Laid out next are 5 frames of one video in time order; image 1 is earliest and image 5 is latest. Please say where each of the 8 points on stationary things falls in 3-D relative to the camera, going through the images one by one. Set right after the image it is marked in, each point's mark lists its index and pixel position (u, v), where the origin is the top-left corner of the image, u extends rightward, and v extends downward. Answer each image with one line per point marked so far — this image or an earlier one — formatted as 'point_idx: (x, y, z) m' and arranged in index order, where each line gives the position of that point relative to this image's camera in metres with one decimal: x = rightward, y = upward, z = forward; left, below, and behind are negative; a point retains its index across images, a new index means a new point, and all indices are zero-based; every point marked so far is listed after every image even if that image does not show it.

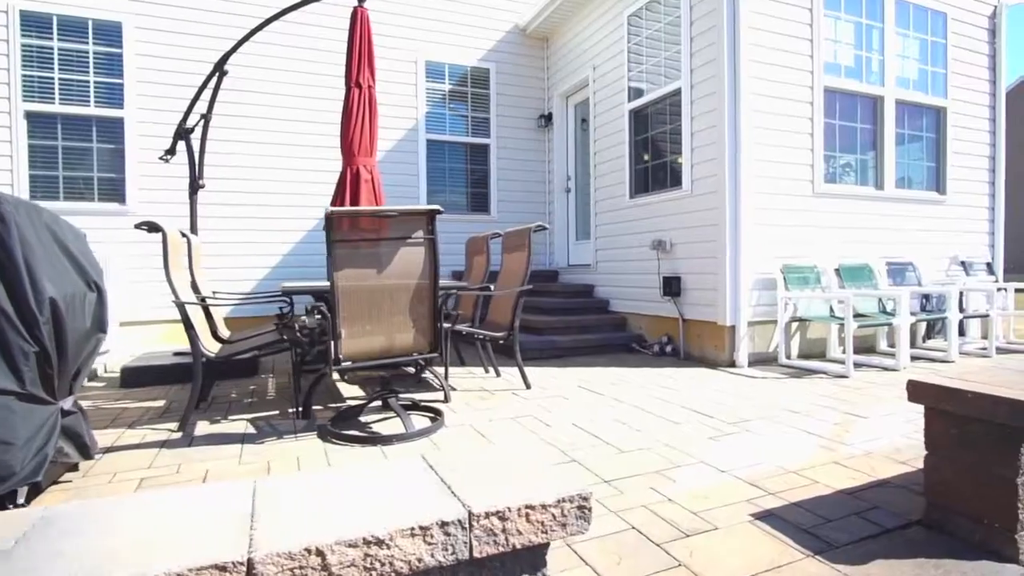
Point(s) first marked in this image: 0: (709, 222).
0: (+1.6, +0.5, +4.8) m
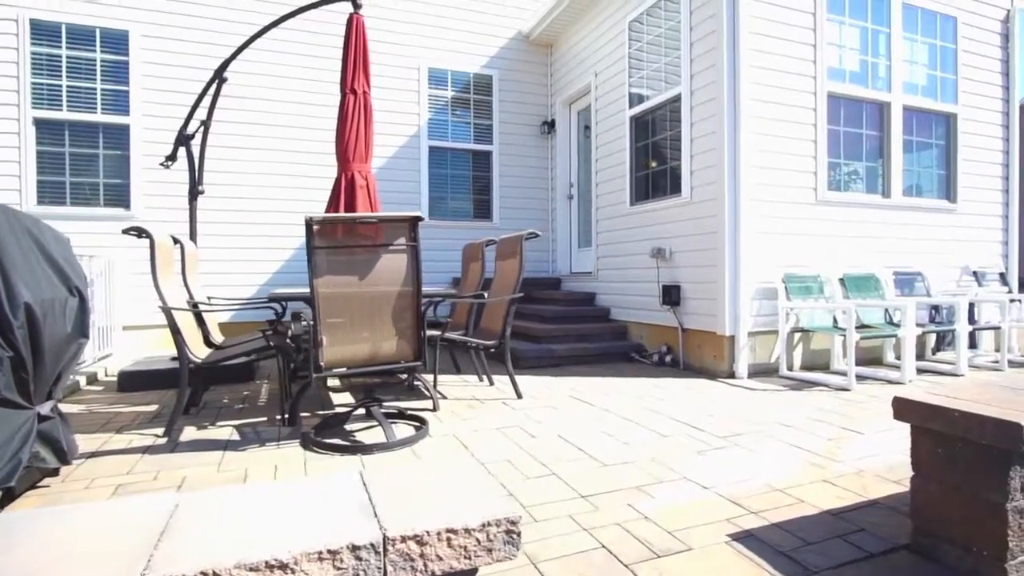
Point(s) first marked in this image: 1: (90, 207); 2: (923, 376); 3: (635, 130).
0: (+1.6, +0.5, +4.8) m
1: (-4.1, +0.8, +5.8) m
2: (+3.2, -0.7, +4.6) m
3: (+1.2, +1.5, +5.7) m
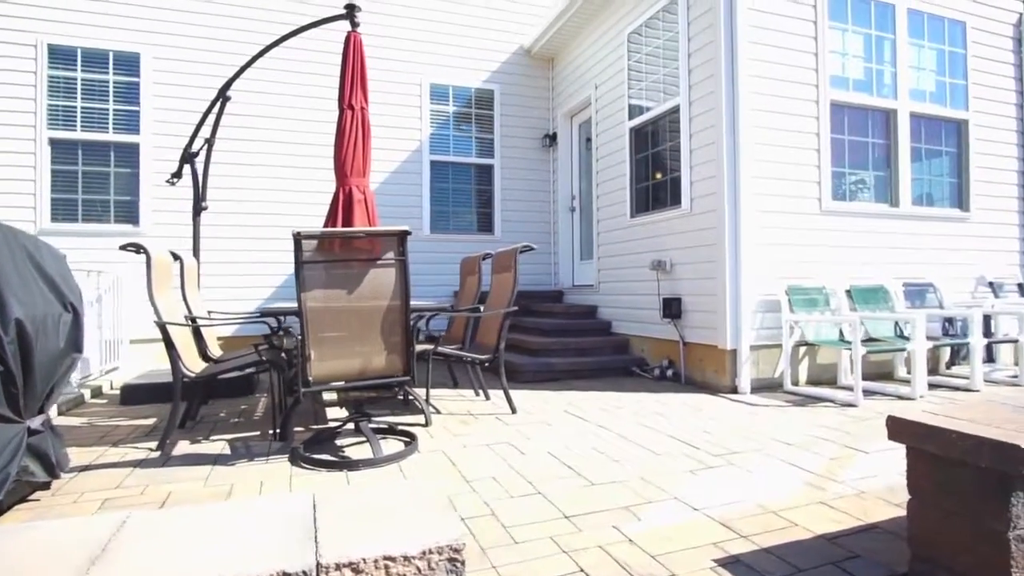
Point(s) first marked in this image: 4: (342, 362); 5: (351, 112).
0: (+1.6, +0.4, +4.7) m
1: (-4.1, +0.6, +5.9) m
2: (+3.2, -0.8, +4.5) m
3: (+1.2, +1.4, +5.7) m
4: (-0.8, -0.4, +2.9) m
5: (-1.2, +1.3, +4.4) m
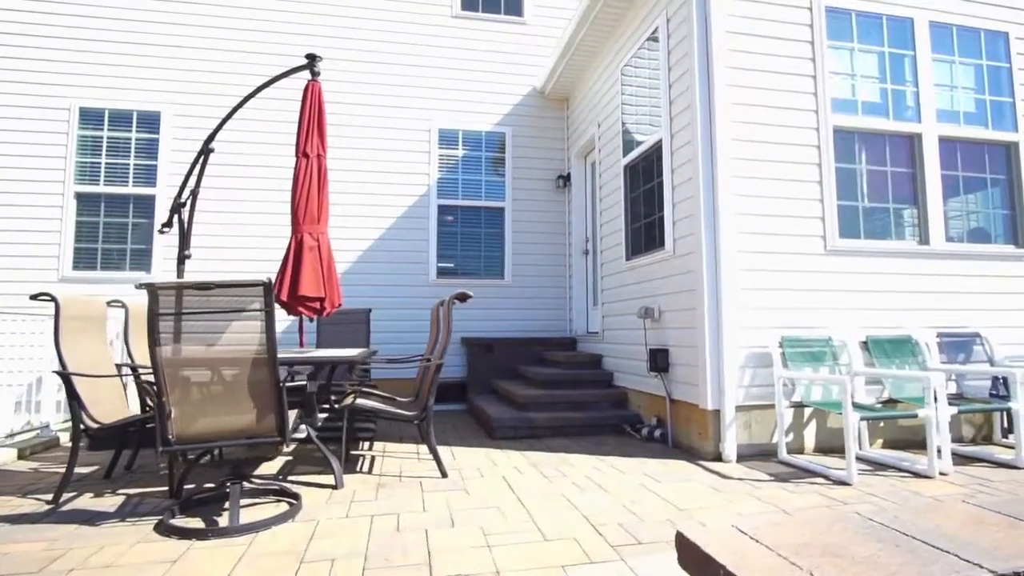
0: (+1.3, 0.0, +4.2) m
1: (-4.2, +0.2, +6.2) m
2: (+2.9, -1.1, +3.7) m
3: (+1.1, +1.0, +5.3) m
4: (-1.4, -0.6, +2.8) m
5: (-1.5, +1.0, +4.3) m
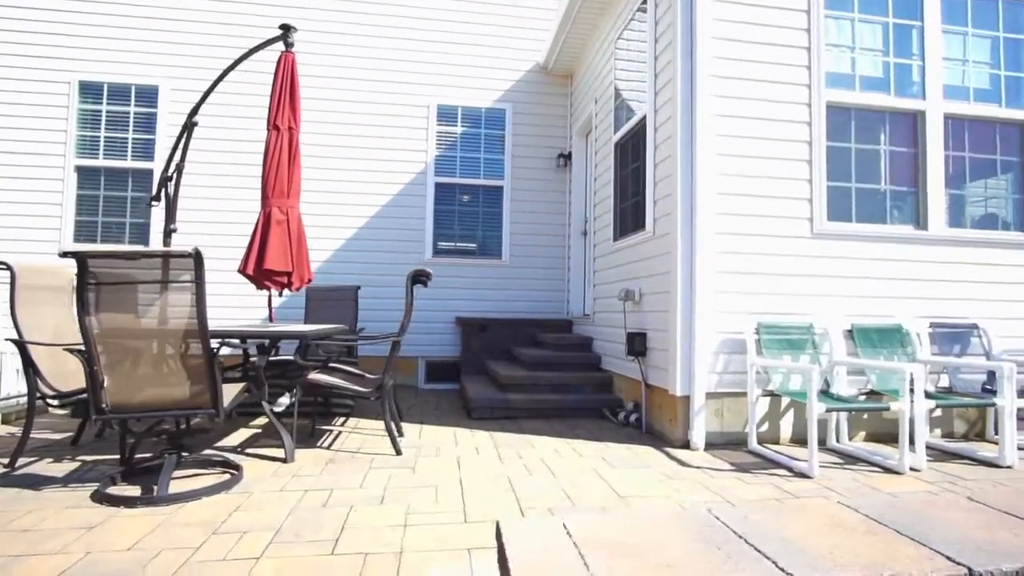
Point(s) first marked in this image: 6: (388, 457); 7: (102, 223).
0: (+1.0, +0.1, +4.0) m
1: (-4.3, +0.5, +6.3) m
2: (+2.6, -1.0, +3.4) m
3: (+0.9, +1.1, +5.1) m
4: (-1.7, -0.5, +2.8) m
5: (-1.7, +1.1, +4.3) m
6: (-0.7, -1.0, +3.5) m
7: (-4.4, +0.7, +6.3) m
